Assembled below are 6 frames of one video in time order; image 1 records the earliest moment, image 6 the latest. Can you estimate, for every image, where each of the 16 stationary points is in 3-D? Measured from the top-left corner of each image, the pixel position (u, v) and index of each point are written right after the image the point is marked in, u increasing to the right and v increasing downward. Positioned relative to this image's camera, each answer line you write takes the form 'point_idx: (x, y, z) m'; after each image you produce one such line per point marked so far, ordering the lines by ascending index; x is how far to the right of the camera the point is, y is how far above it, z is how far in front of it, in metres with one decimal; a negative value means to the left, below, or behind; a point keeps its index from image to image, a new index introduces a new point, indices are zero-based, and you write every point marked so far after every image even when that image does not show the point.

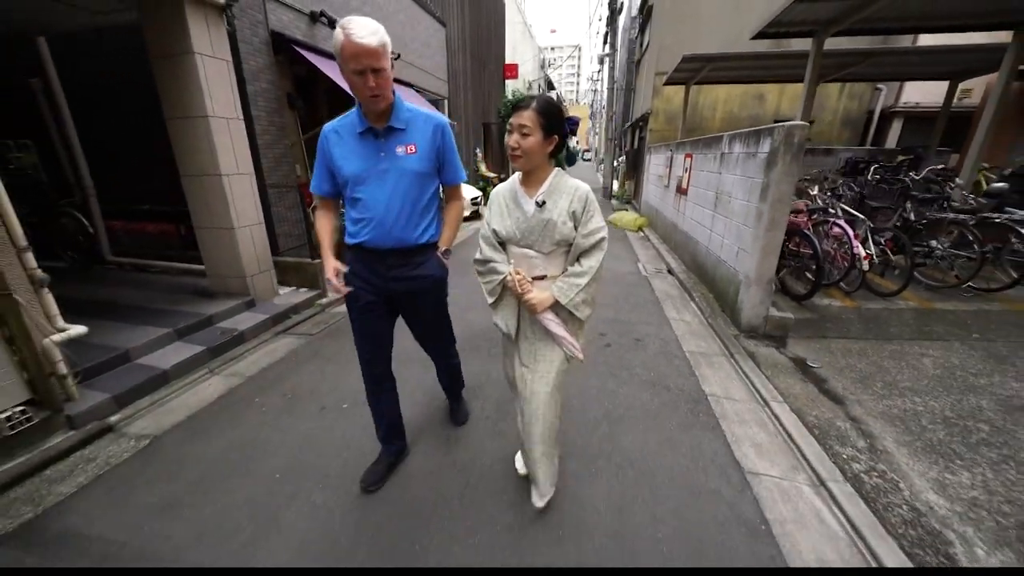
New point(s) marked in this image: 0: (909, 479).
0: (+2.0, -1.0, +2.0) m
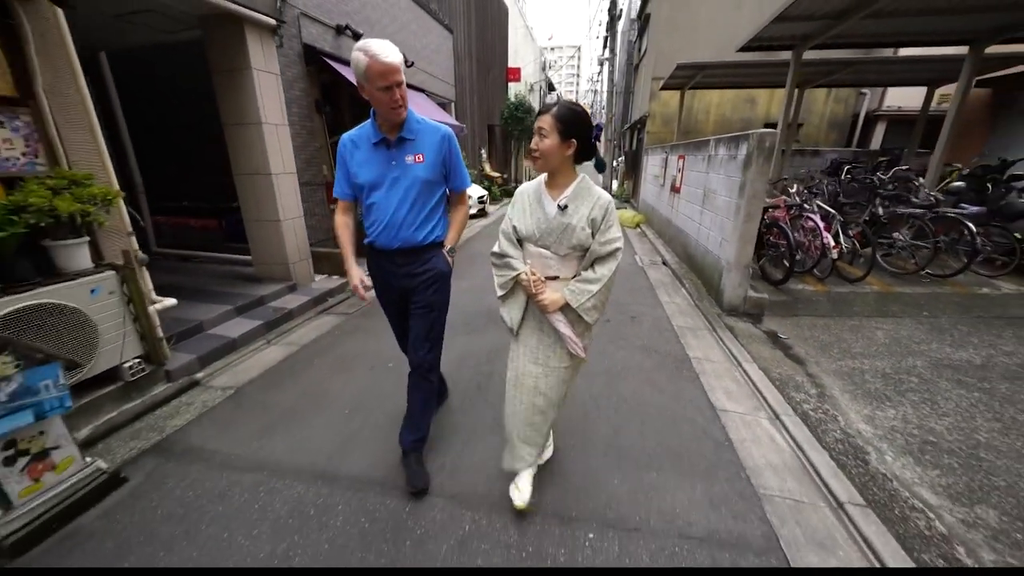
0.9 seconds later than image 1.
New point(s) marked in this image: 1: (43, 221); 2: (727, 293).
0: (+2.1, -0.8, +2.6) m
1: (-2.5, +0.4, +2.1) m
2: (+2.2, -0.1, +4.1) m
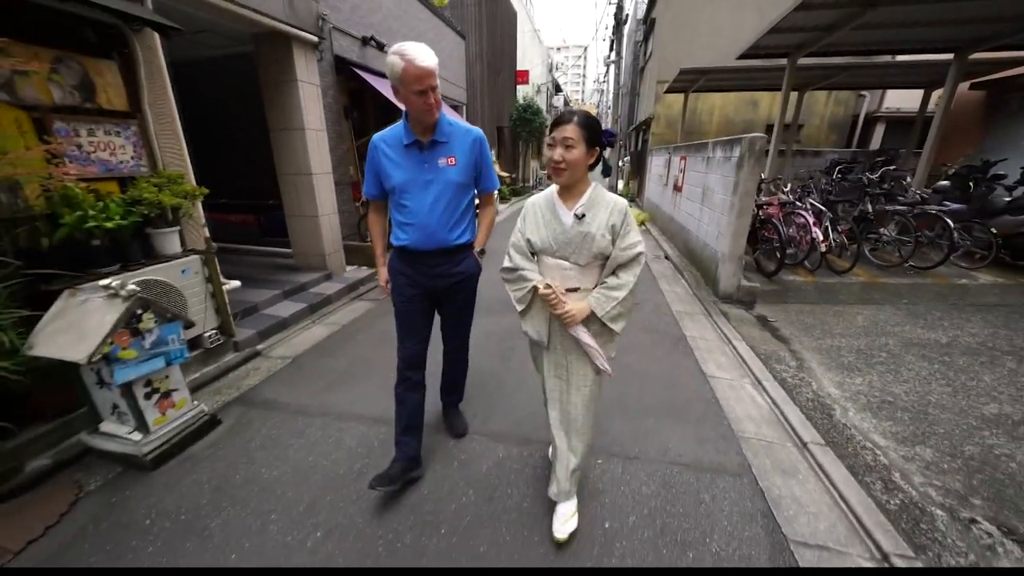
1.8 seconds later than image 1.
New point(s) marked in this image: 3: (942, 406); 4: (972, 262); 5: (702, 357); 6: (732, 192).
0: (+2.3, -0.7, +3.0) m
1: (-2.3, +0.5, +2.6) m
2: (+2.4, +0.1, +4.5) m
3: (+2.8, -0.8, +2.6) m
4: (+5.9, +0.4, +5.1) m
5: (+1.6, -0.6, +3.3) m
6: (+2.4, +1.0, +4.3) m
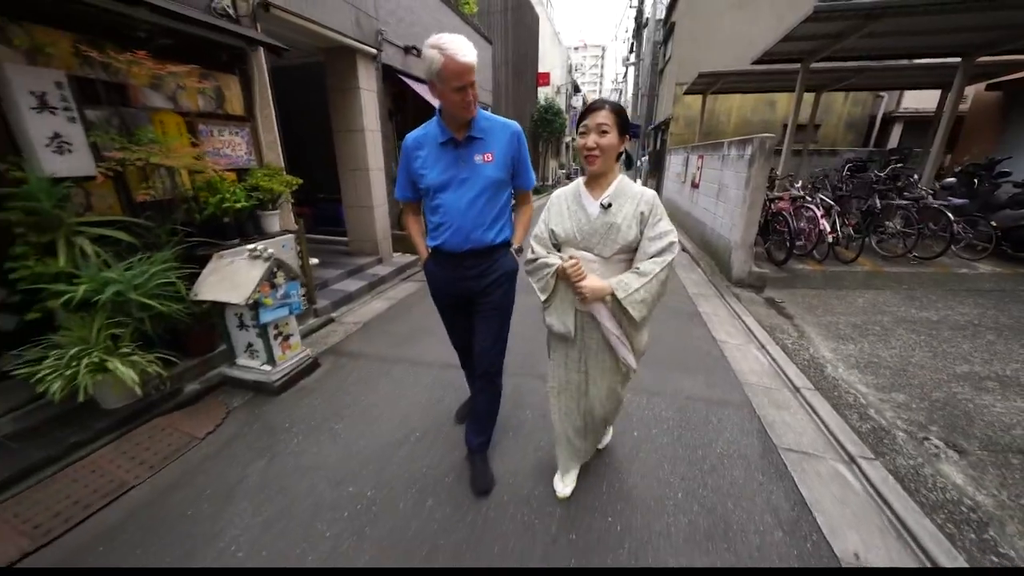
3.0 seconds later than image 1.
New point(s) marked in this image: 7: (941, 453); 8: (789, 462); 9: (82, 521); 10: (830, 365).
0: (+2.6, -0.5, +3.4) m
1: (-2.0, +0.7, +3.2) m
2: (+2.8, +0.2, +5.0) m
3: (+3.2, -0.6, +3.1) m
4: (+6.3, +0.5, +5.4) m
5: (+1.9, -0.4, +3.8) m
6: (+2.8, +1.2, +4.8) m
7: (+2.3, -0.9, +2.2) m
8: (+1.5, -0.9, +2.1) m
9: (-2.0, -1.1, +1.8) m
10: (+2.5, -0.6, +3.1) m
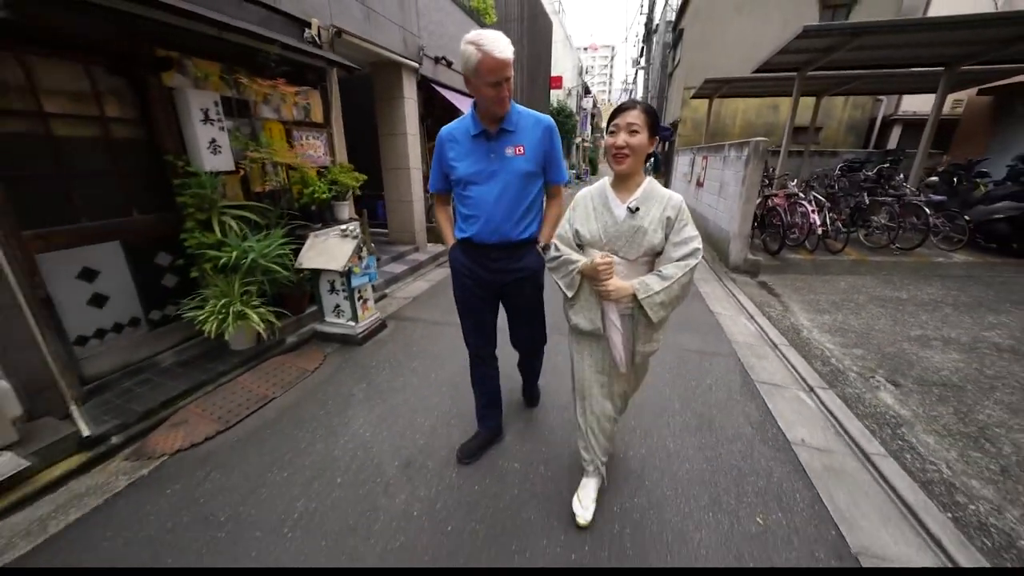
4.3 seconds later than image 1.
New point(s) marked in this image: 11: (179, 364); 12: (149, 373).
0: (+2.9, -0.3, +4.1) m
1: (-1.7, +1.0, +3.9) m
2: (+3.1, +0.5, +5.6) m
3: (+3.4, -0.4, +3.7) m
4: (+6.6, +0.7, +6.0) m
5: (+2.2, -0.2, +4.5) m
6: (+3.1, +1.4, +5.4) m
7: (+2.6, -0.7, +2.8) m
8: (+1.8, -0.7, +2.8) m
9: (-1.7, -0.8, +2.6) m
10: (+2.8, -0.4, +3.7) m
11: (-2.4, -0.5, +2.8) m
12: (-2.5, -0.6, +2.7) m
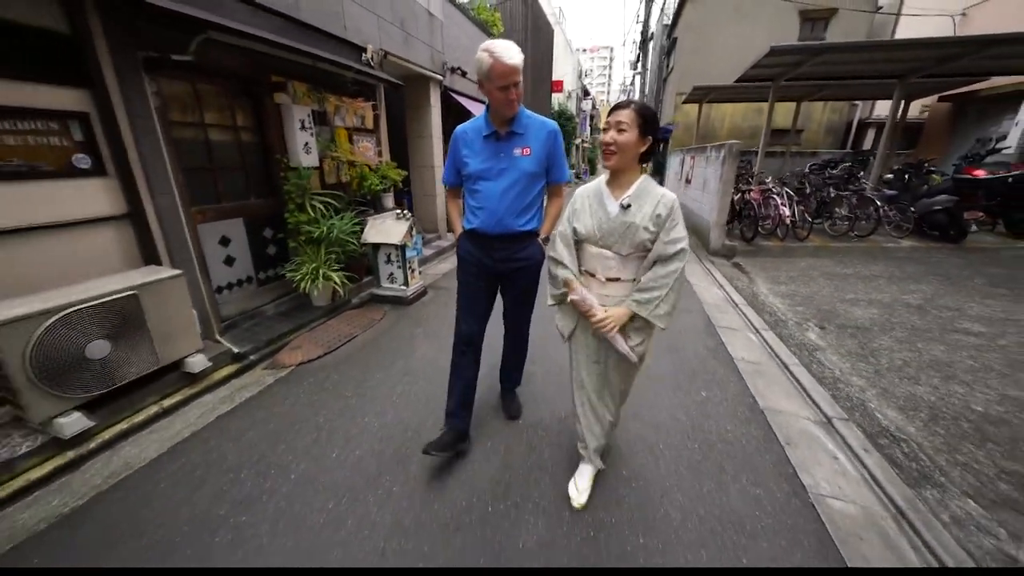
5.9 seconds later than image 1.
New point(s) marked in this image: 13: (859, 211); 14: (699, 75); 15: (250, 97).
0: (+3.1, 0.0, +5.0) m
1: (-1.5, +1.3, +4.9) m
2: (+3.3, +0.8, +6.5) m
3: (+3.6, -0.1, +4.6) m
4: (+6.8, +1.0, +6.9) m
5: (+2.4, +0.1, +5.4) m
6: (+3.3, +1.7, +6.3) m
7: (+2.8, -0.4, +3.8) m
8: (+1.9, -0.4, +3.7) m
9: (-1.5, -0.5, +3.5) m
10: (+3.0, -0.1, +4.7) m
11: (-2.2, -0.2, +3.8) m
12: (-2.3, -0.3, +3.6) m
13: (+6.0, +1.3, +6.8) m
14: (+6.8, +7.7, +14.4) m
15: (-2.3, +1.7, +3.5) m
